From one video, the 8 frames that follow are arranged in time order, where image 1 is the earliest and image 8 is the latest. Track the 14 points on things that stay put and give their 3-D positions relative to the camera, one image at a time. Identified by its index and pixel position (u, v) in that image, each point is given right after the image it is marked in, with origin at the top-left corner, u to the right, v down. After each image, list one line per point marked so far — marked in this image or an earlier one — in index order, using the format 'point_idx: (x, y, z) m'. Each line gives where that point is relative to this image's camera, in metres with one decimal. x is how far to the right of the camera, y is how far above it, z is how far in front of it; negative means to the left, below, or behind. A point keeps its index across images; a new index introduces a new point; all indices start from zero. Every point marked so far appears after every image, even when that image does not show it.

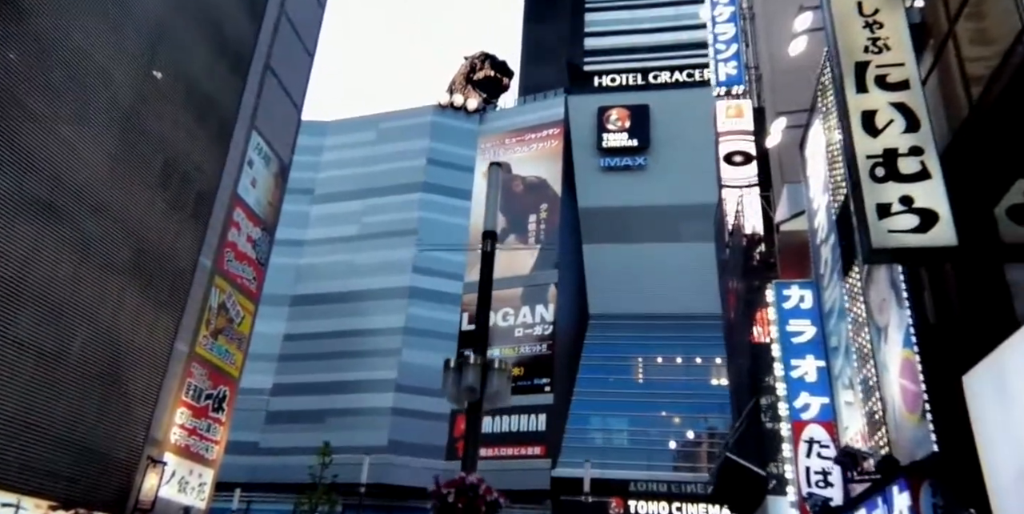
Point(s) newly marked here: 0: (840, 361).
0: (+5.0, -1.6, +11.5) m
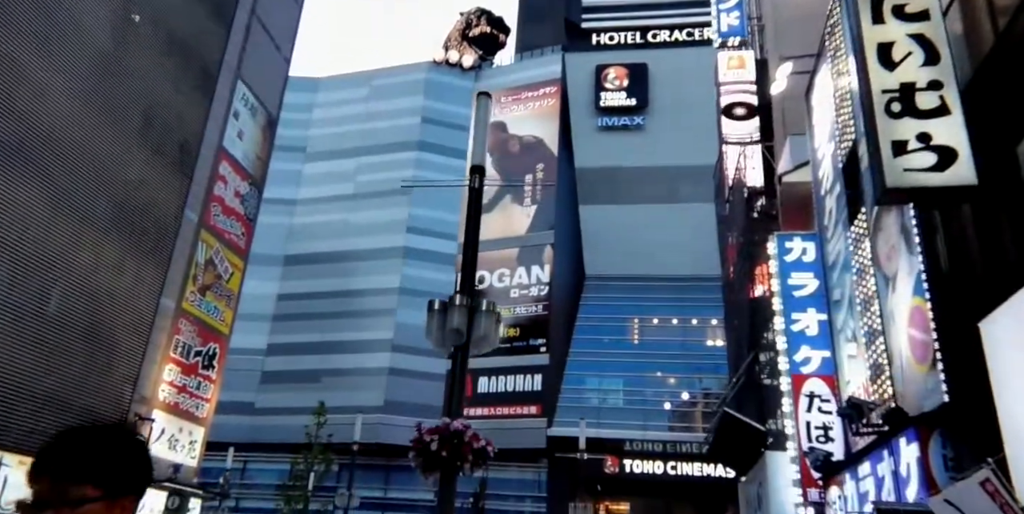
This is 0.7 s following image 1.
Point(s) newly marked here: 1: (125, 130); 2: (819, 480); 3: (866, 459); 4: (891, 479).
0: (+4.9, -0.9, +11.2) m
1: (-9.4, +3.1, +18.5) m
2: (+4.5, -3.3, +11.2) m
3: (+4.3, -2.4, +9.2) m
4: (+4.1, -2.4, +8.1) m
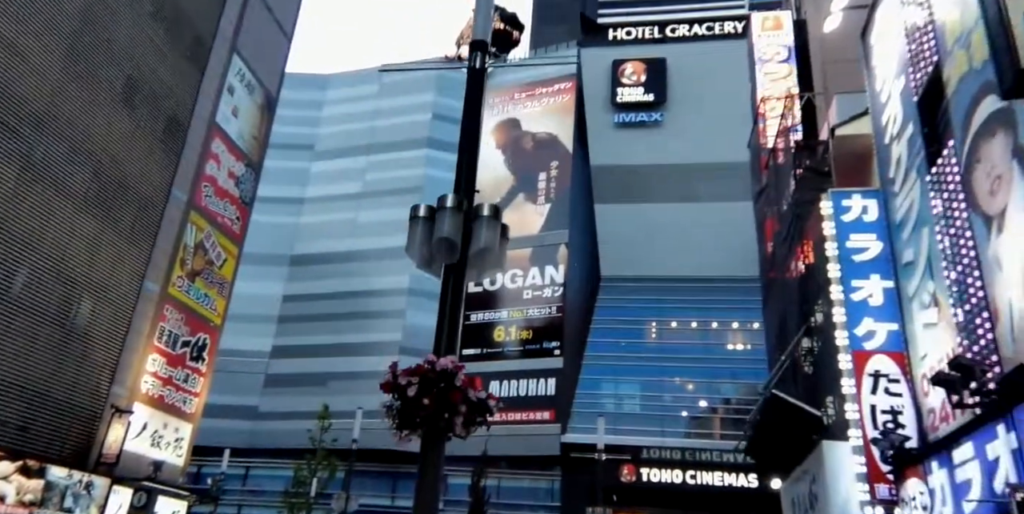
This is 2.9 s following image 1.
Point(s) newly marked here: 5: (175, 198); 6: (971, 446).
0: (+5.0, -0.3, +9.4) m
1: (-9.1, +3.6, +17.1) m
2: (+4.7, -2.7, +9.5) m
3: (+4.4, -1.8, +7.4) m
4: (+4.1, -1.7, +6.3) m
5: (-8.4, +1.4, +18.9) m
6: (+4.3, -1.8, +7.2) m
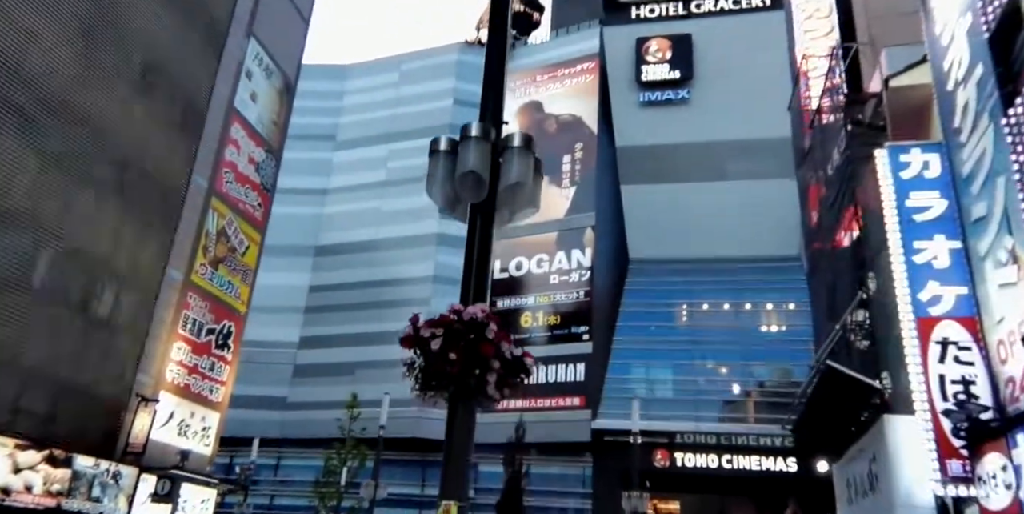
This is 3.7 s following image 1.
0: (+5.4, +0.2, +8.6) m
1: (-8.6, +3.9, +16.7) m
2: (+5.1, -2.2, +8.7) m
3: (+4.8, -1.4, +6.7) m
4: (+4.5, -1.3, +5.6) m
5: (-7.8, +1.8, +18.5) m
6: (+4.7, -1.3, +6.4) m
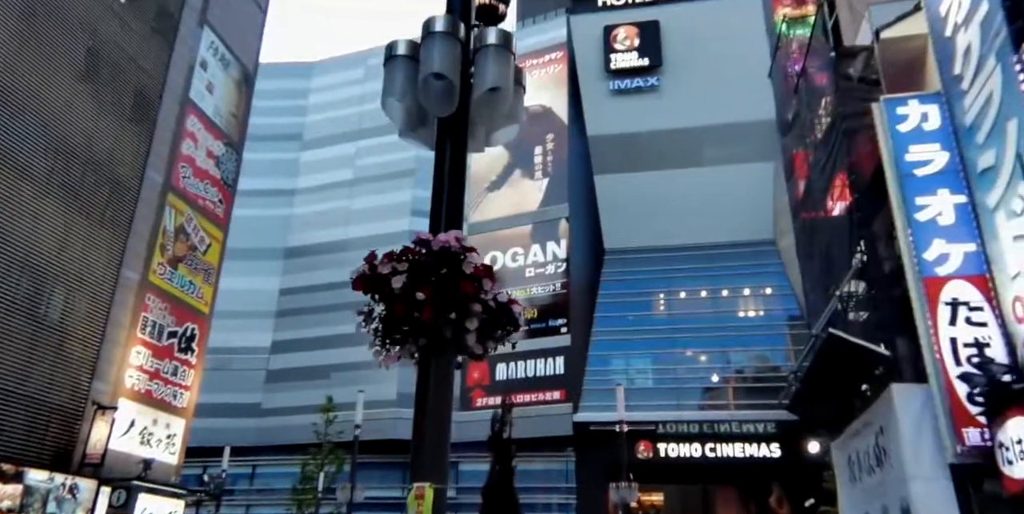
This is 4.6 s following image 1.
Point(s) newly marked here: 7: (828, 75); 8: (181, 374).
0: (+5.2, +0.7, +8.1) m
1: (-9.2, +3.9, +15.7) m
2: (+5.0, -1.7, +8.1) m
3: (+4.6, -0.9, +6.1) m
4: (+4.4, -0.8, +5.0) m
5: (-8.4, +1.8, +17.5) m
6: (+4.6, -0.9, +5.8) m
7: (+5.4, +3.1, +12.9) m
8: (-7.9, -2.7, +17.8) m
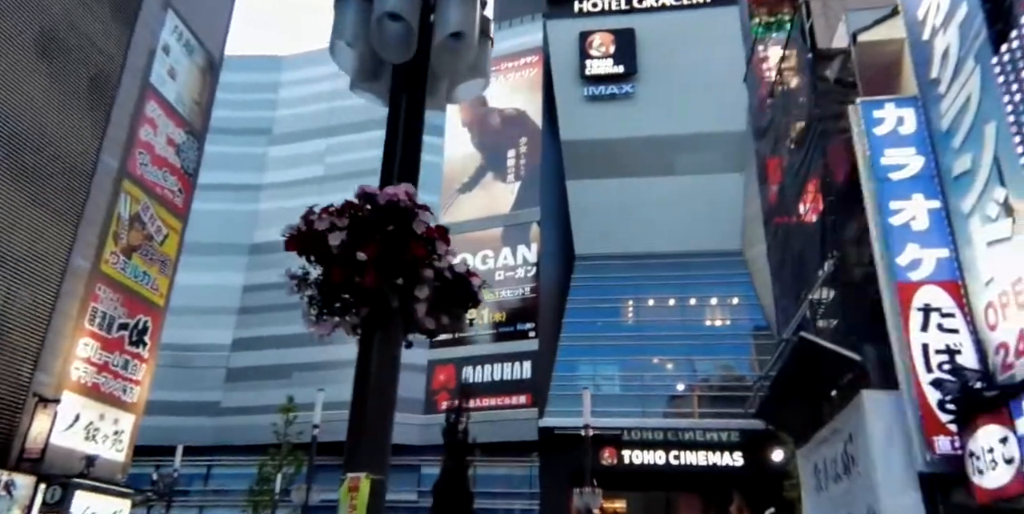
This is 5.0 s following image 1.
0: (+4.8, +0.7, +7.9) m
1: (-9.8, +4.2, +15.0) m
2: (+4.5, -1.8, +8.0) m
3: (+4.3, -0.9, +5.9) m
4: (+4.1, -0.8, +4.8) m
5: (-9.1, +2.1, +16.9) m
6: (+4.2, -0.9, +5.6) m
7: (+4.9, +3.0, +12.8) m
8: (-8.7, -2.5, +17.1) m
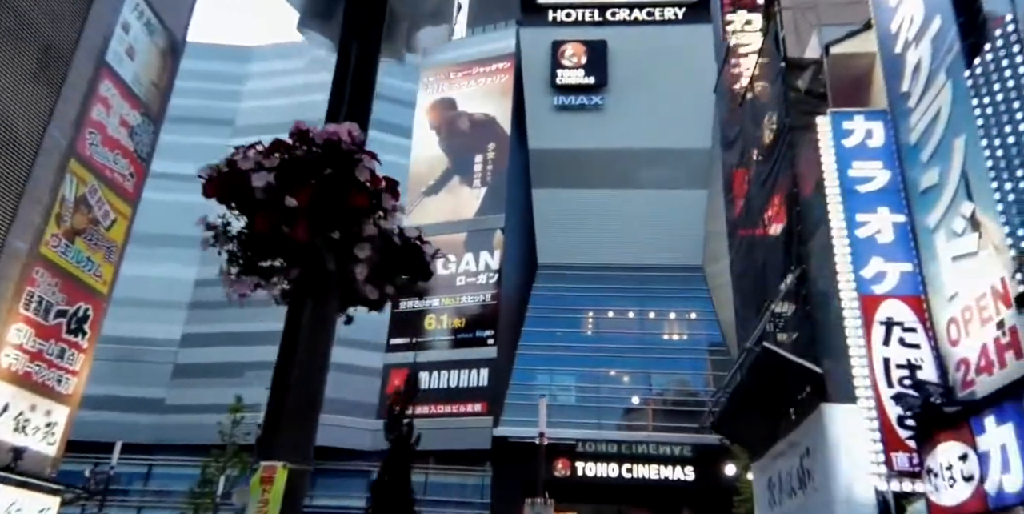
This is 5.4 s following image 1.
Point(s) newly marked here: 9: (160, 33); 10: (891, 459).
0: (+4.4, +0.5, +7.8) m
1: (-10.3, +4.6, +14.2) m
2: (+4.0, -1.9, +7.8) m
3: (+3.9, -1.0, +5.8) m
4: (+3.8, -0.9, +4.7) m
5: (-9.8, +2.5, +16.1) m
6: (+3.9, -1.0, +5.5) m
7: (+4.4, +2.8, +12.8) m
8: (-9.7, -2.1, +16.4) m
9: (-9.2, +5.9, +19.8) m
10: (+4.2, -2.3, +8.4) m
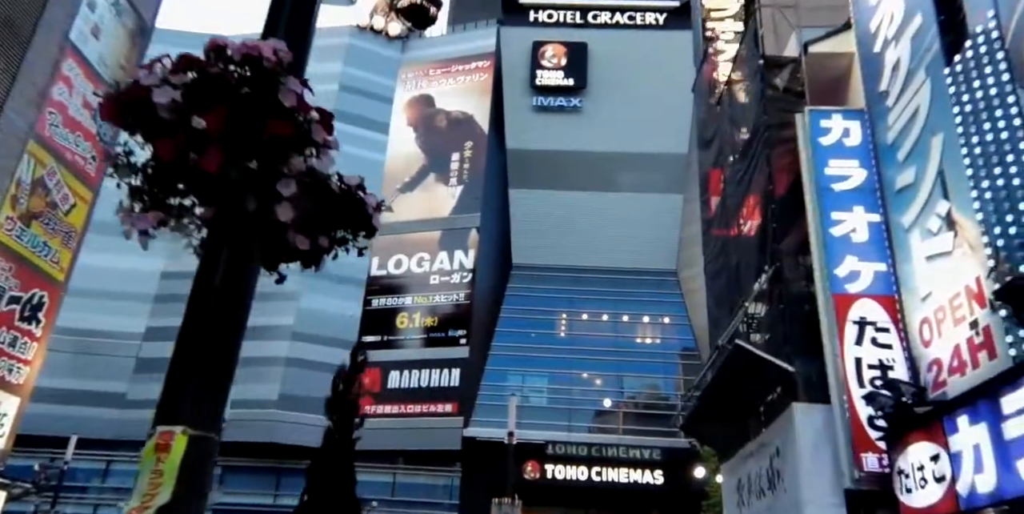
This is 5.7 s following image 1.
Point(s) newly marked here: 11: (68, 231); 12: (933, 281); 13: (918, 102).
0: (+4.1, +0.5, +7.8) m
1: (-10.7, +5.0, +13.7) m
2: (+3.7, -1.9, +7.8) m
3: (+3.7, -1.0, +5.7) m
4: (+3.6, -0.9, +4.6) m
5: (-10.3, +2.8, +15.6) m
6: (+3.6, -1.0, +5.5) m
7: (+4.0, +2.8, +12.7) m
8: (-10.3, -1.8, +15.8) m
9: (-9.7, +6.2, +19.3) m
10: (+3.8, -2.3, +8.3) m
11: (-9.9, +0.6, +17.0) m
12: (+4.0, -0.2, +7.3) m
13: (+4.2, +1.6, +7.9) m
